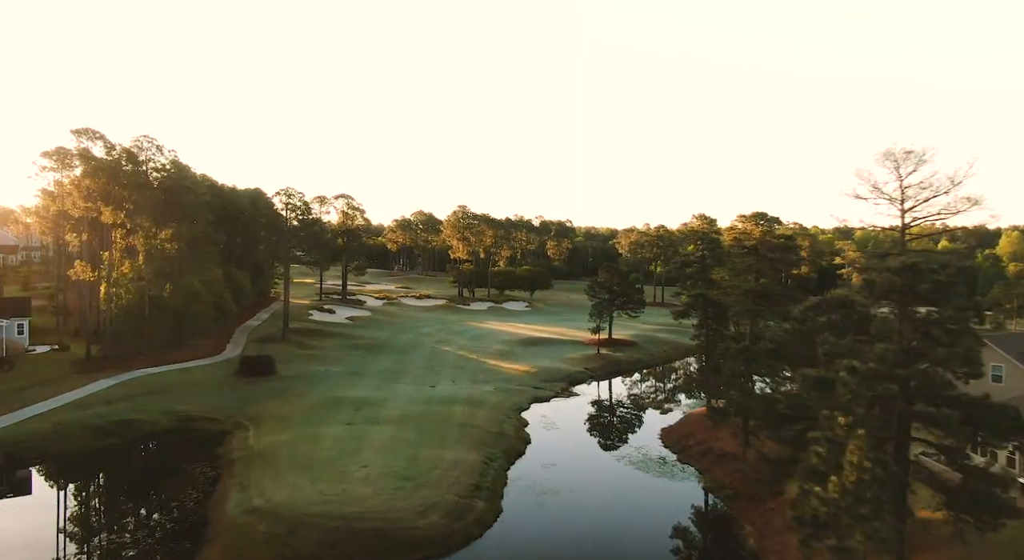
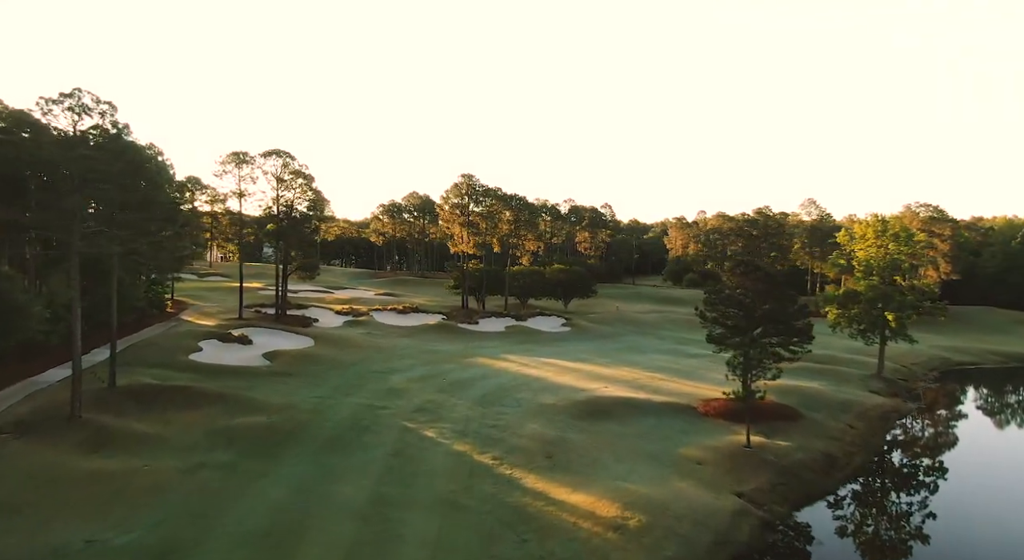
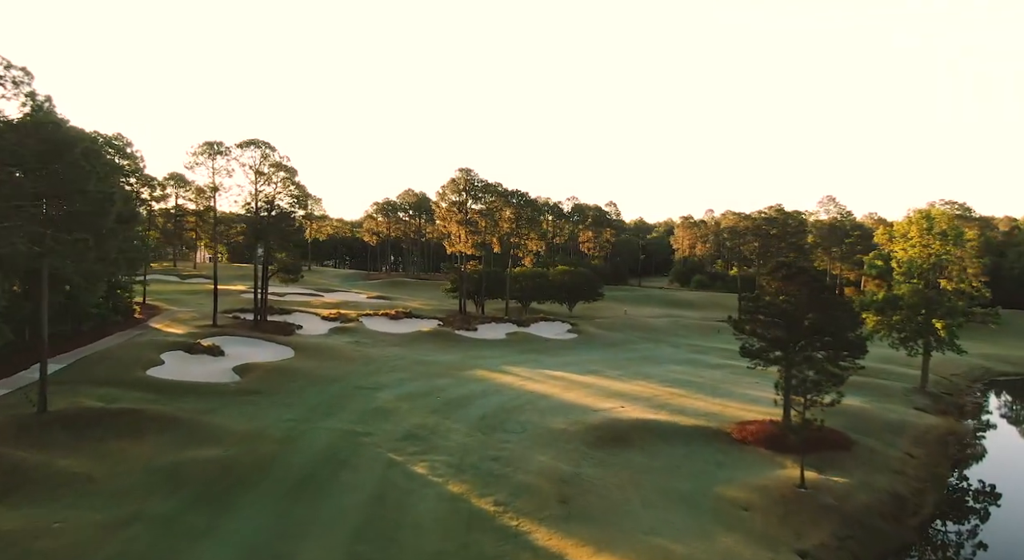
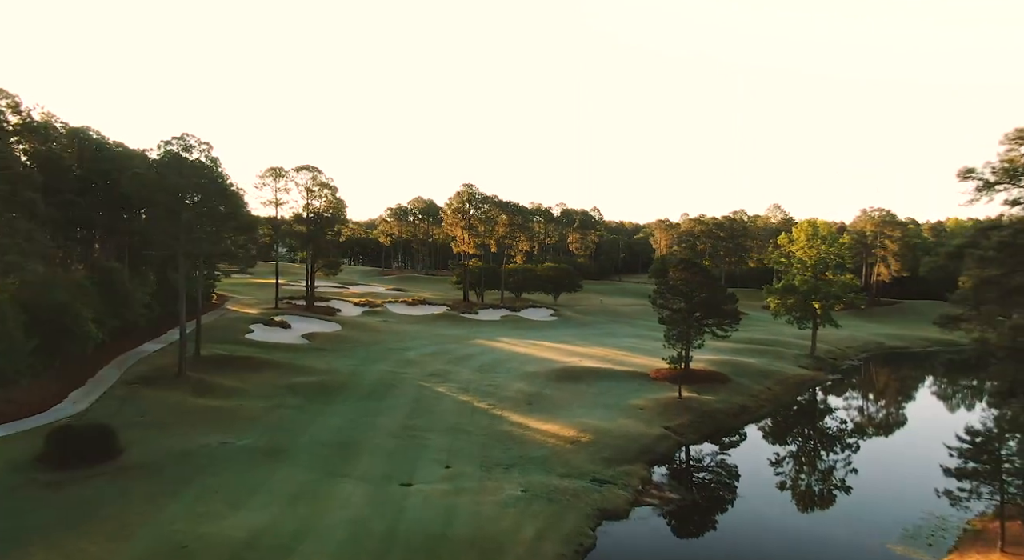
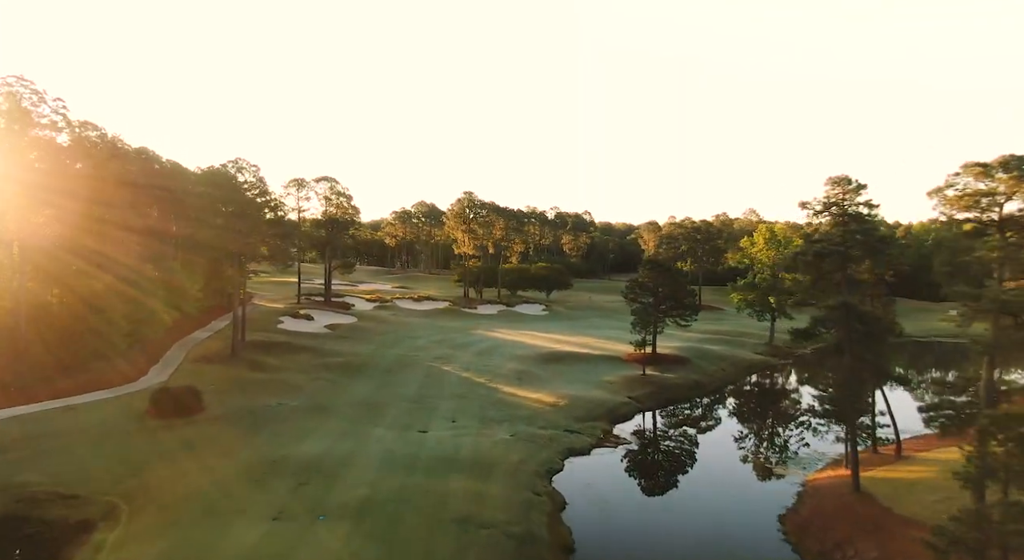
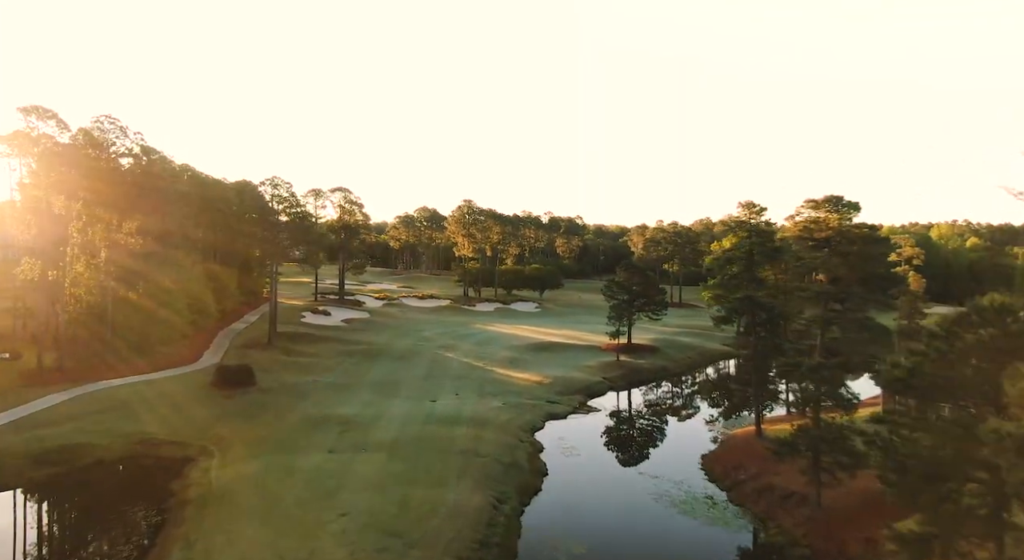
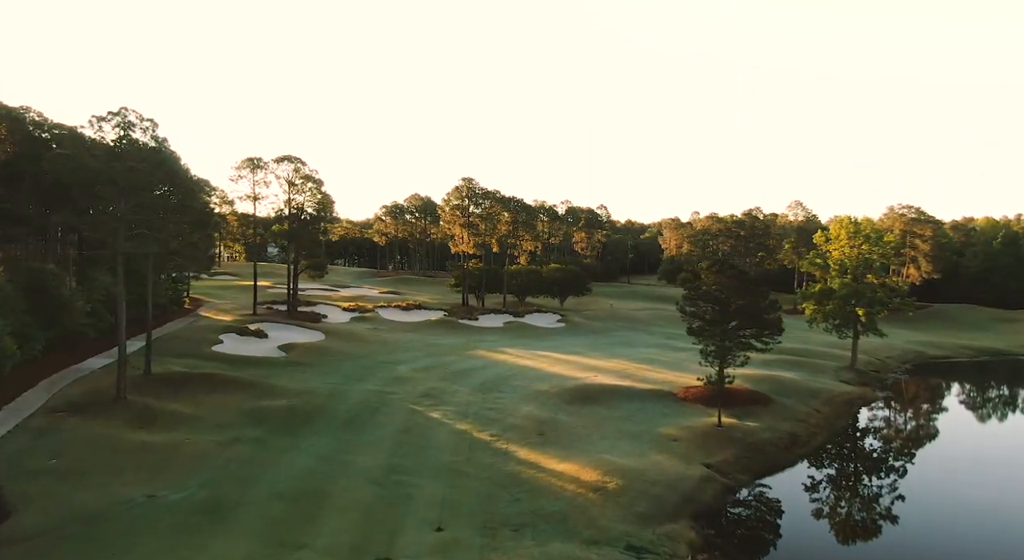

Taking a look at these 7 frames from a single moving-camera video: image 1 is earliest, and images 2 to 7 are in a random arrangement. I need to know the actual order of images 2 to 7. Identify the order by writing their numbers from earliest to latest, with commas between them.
6, 5, 4, 7, 2, 3
